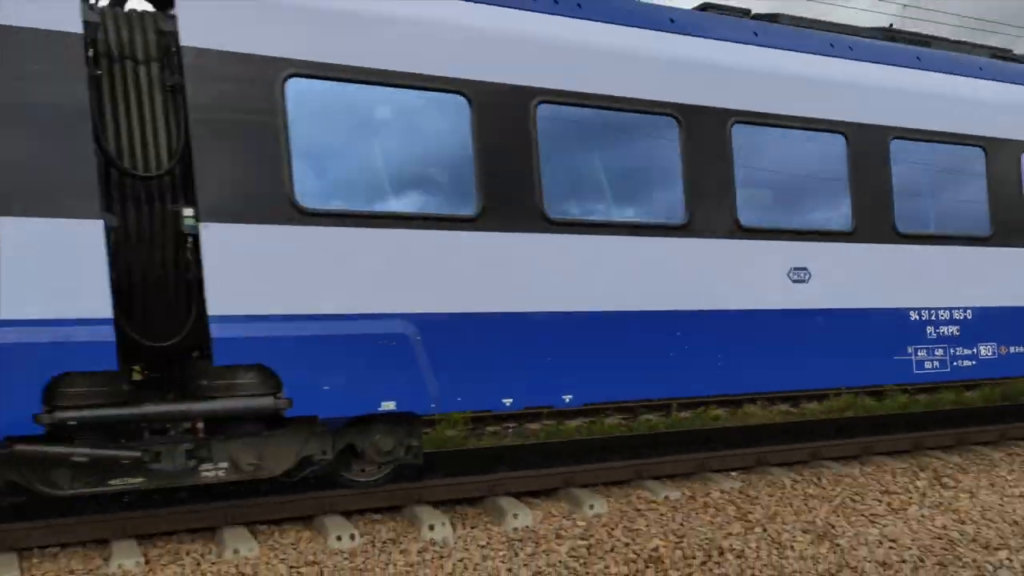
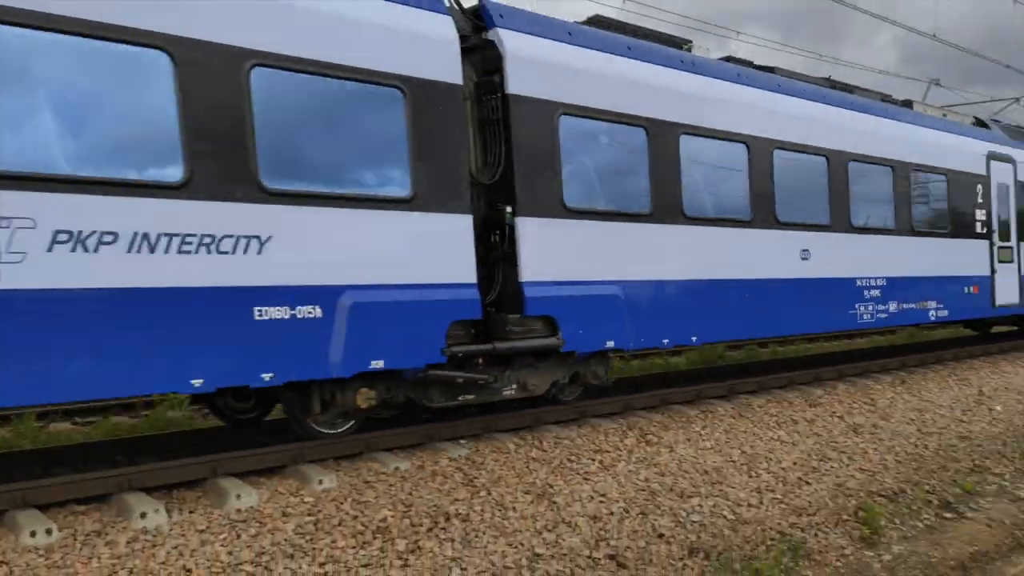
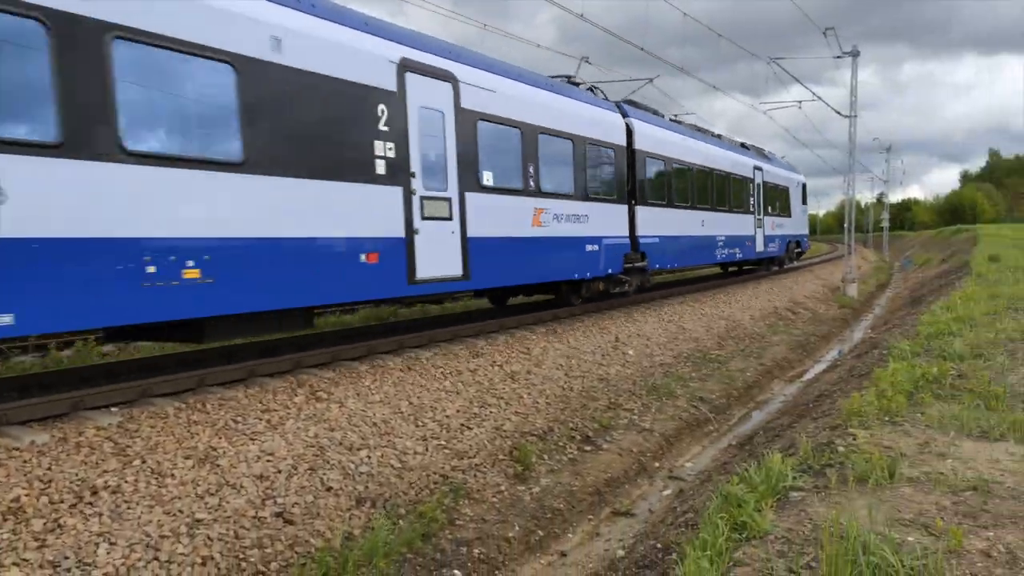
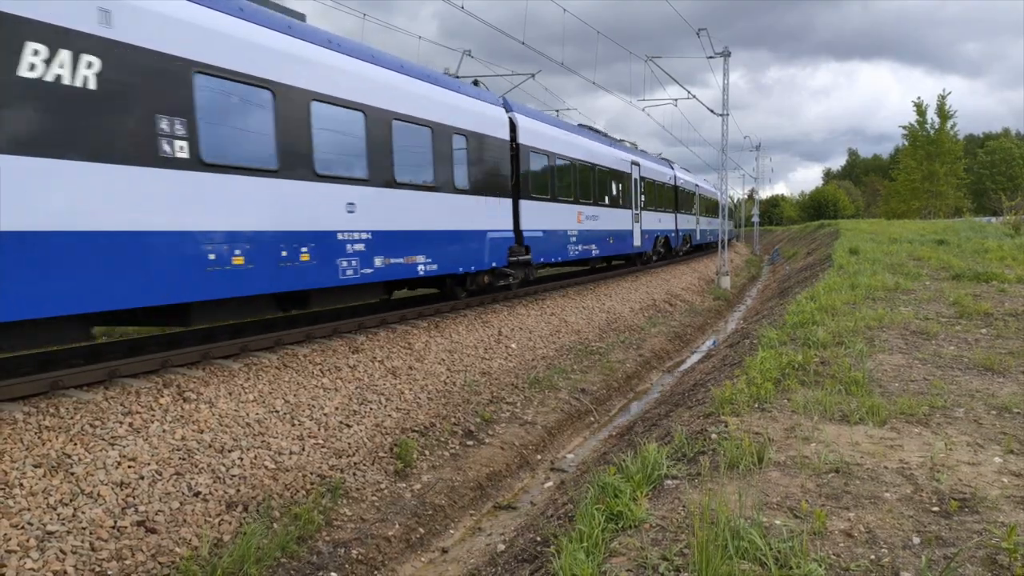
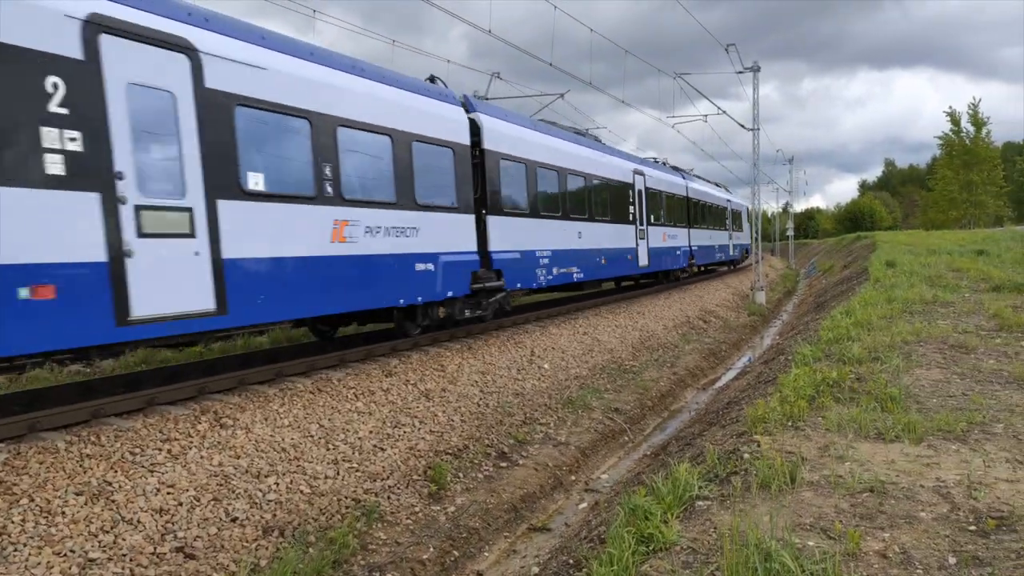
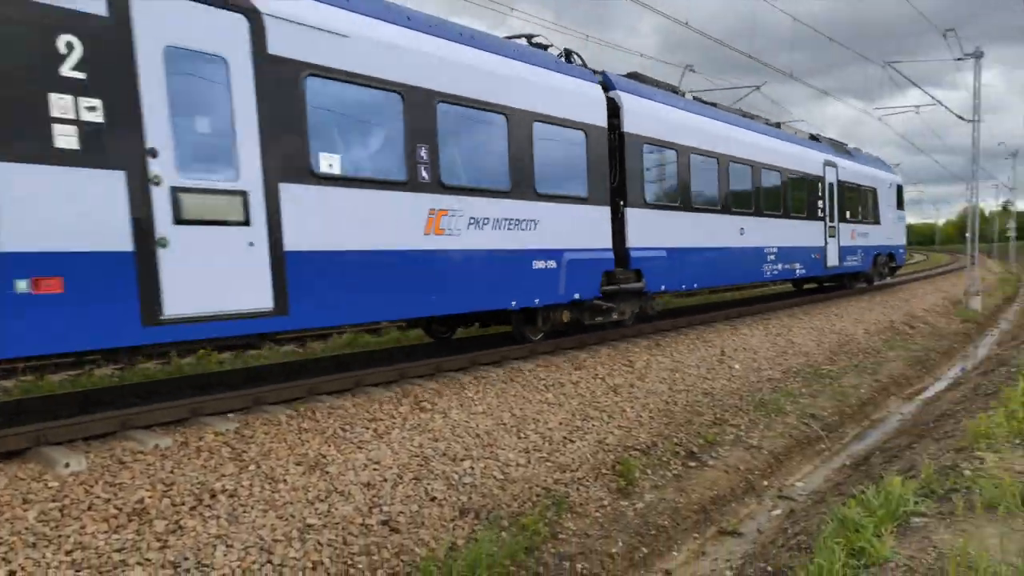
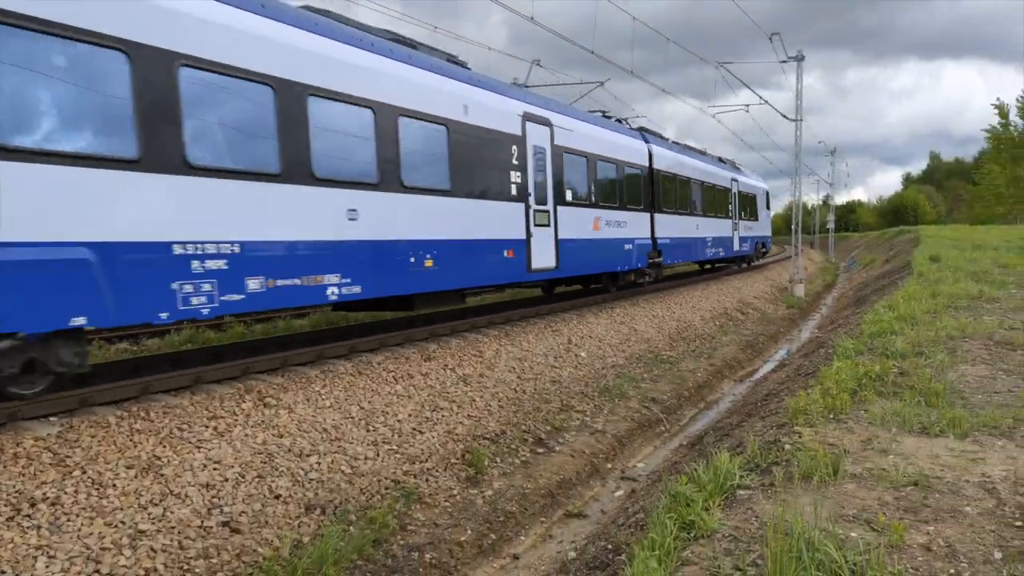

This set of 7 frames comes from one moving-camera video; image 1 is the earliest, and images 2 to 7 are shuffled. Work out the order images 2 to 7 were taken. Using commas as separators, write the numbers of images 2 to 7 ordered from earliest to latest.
2, 6, 3, 7, 5, 4
